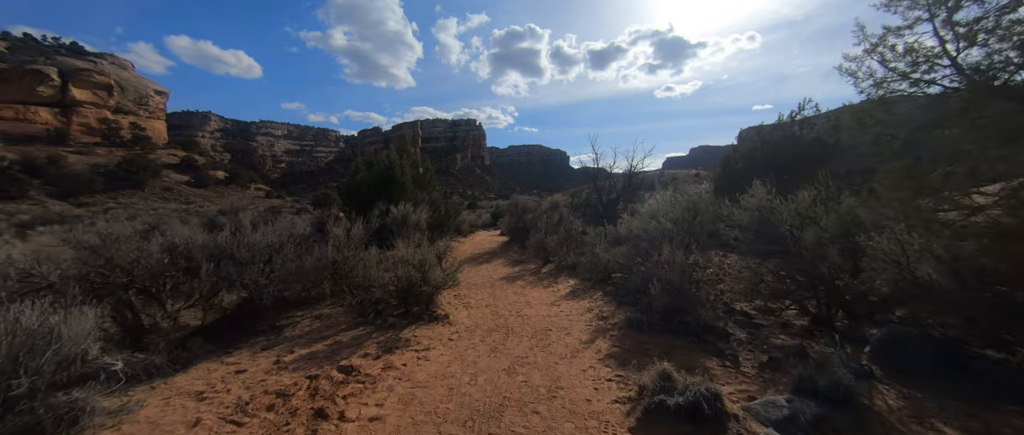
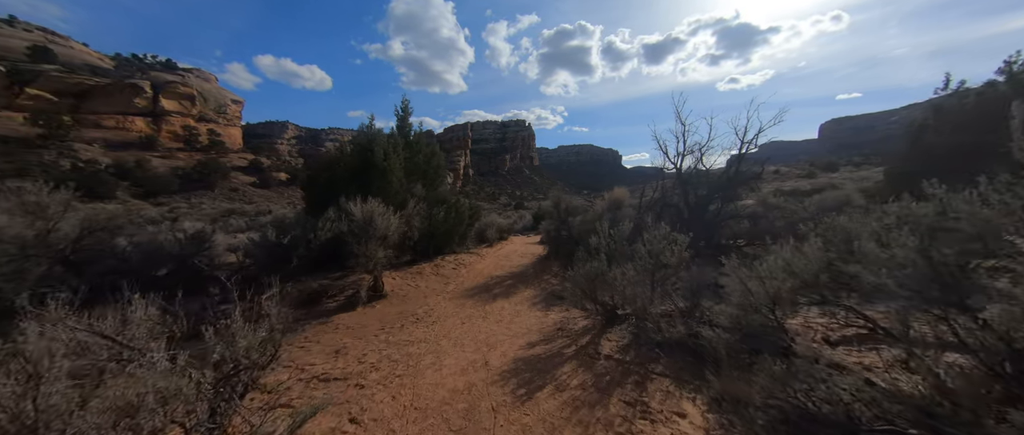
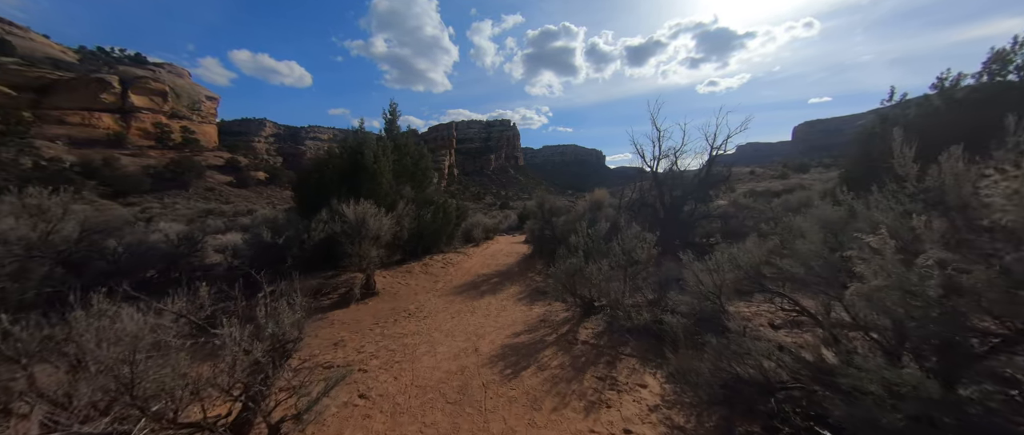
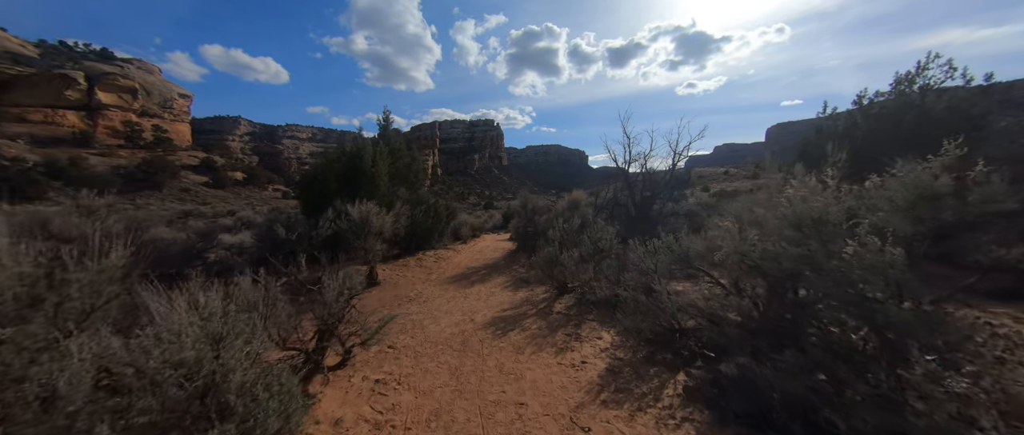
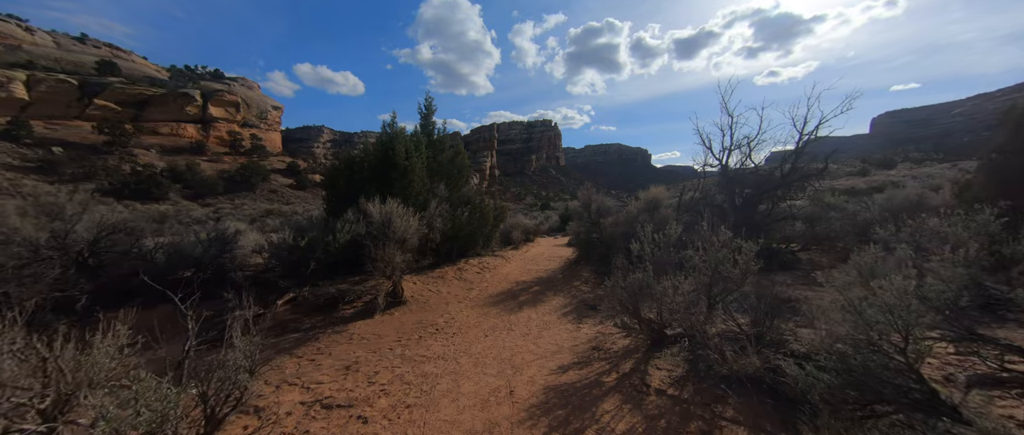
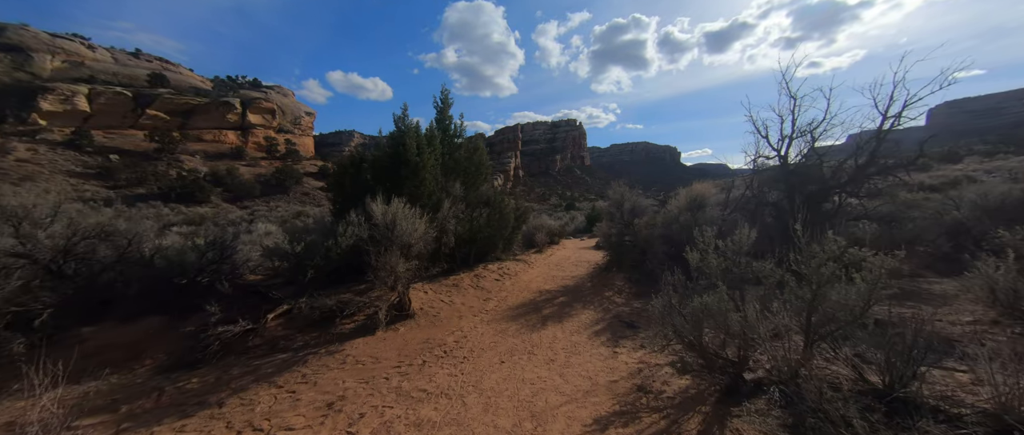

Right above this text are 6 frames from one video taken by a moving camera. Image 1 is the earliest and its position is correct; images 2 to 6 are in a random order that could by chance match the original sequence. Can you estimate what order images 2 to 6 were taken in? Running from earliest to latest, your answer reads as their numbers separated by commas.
4, 3, 2, 5, 6
